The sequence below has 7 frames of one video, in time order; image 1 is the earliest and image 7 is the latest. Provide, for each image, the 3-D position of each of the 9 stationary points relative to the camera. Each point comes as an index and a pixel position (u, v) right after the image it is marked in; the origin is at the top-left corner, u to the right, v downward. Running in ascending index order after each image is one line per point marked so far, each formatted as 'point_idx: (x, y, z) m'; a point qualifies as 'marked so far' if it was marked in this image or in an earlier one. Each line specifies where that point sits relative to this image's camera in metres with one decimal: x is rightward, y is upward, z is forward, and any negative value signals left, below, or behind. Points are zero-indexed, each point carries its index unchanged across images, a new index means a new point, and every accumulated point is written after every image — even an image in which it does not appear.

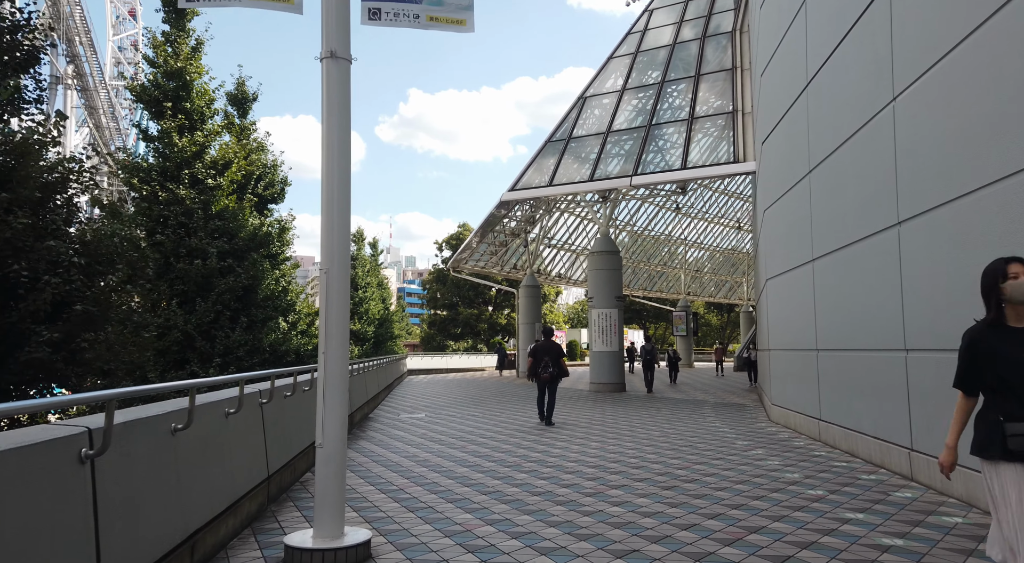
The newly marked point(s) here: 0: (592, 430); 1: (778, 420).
0: (+1.7, -3.0, +14.4) m
1: (+4.7, -2.4, +11.9) m
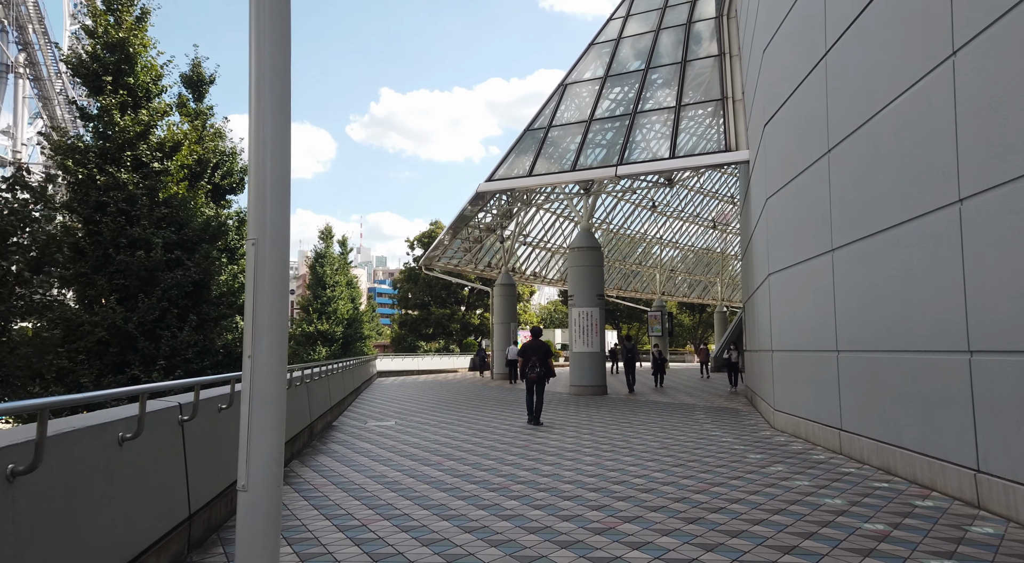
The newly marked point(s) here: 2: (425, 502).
0: (+1.3, -2.9, +13.3) m
1: (+4.4, -2.3, +11.0) m
2: (-0.9, -2.4, +7.4) m
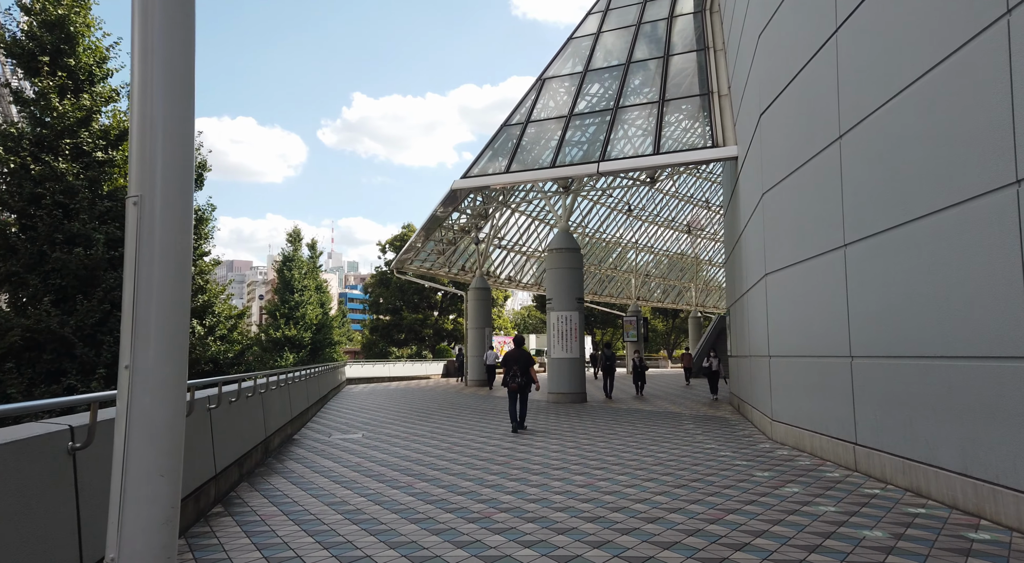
0: (+0.9, -2.9, +12.4) m
1: (+4.0, -2.3, +10.2) m
2: (-1.1, -2.4, +6.5) m
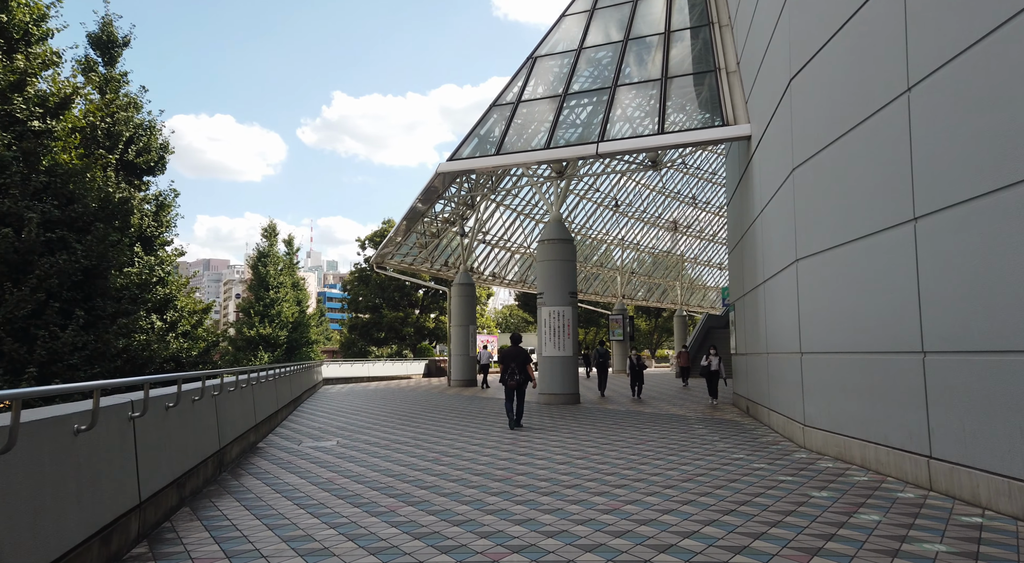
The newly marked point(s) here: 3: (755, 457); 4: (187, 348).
0: (+0.7, -2.8, +11.1) m
1: (+4.0, -2.2, +9.0) m
2: (-1.1, -2.2, +5.2) m
3: (+3.3, -2.4, +9.3) m
4: (-9.0, -1.8, +18.9) m
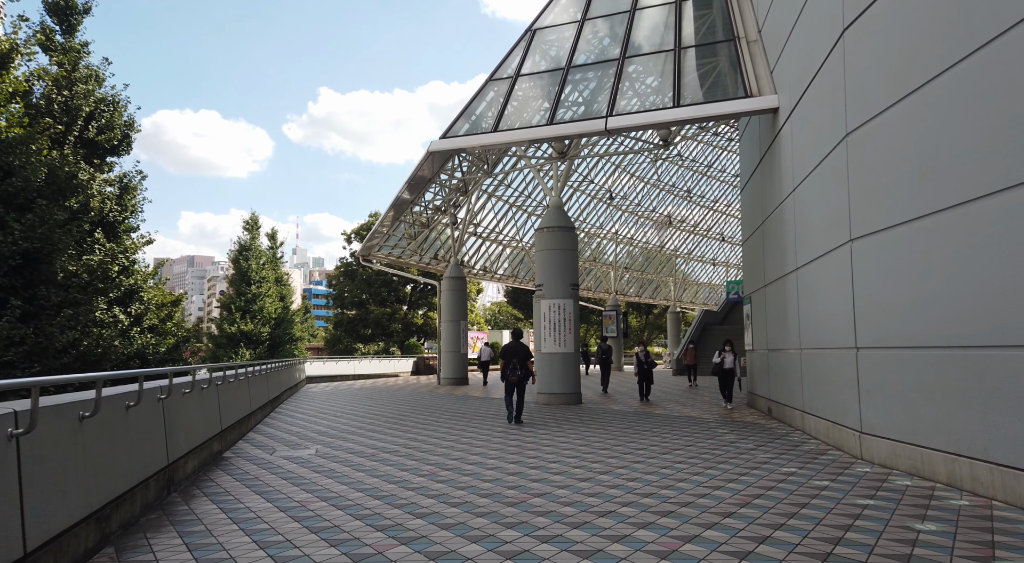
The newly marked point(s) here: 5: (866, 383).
0: (+0.8, -2.6, +9.8) m
1: (+4.1, -2.0, +7.8) m
2: (-0.9, -2.0, +3.8) m
3: (+3.3, -2.2, +8.1) m
4: (-9.1, -1.6, +17.4) m
5: (+4.0, -1.2, +8.0) m
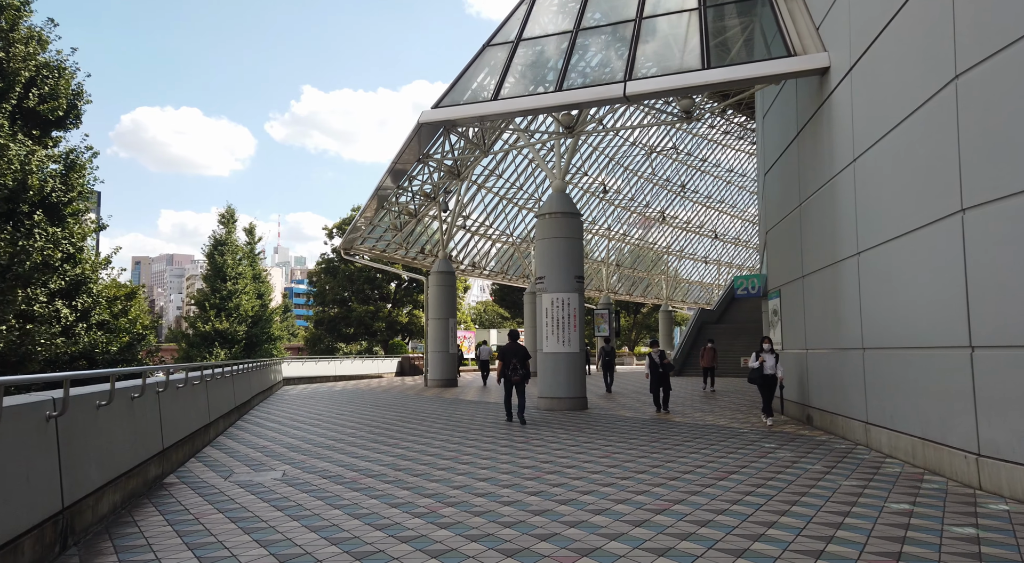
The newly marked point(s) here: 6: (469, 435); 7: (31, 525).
0: (+0.9, -2.4, +8.2) m
1: (+4.2, -1.8, +6.2) m
2: (-0.6, -1.8, +2.1) m
3: (+3.5, -2.0, +6.5) m
4: (-9.2, -1.4, +15.5) m
5: (+4.2, -1.0, +6.4) m
6: (-0.7, -2.7, +11.4) m
7: (-3.0, -1.5, +4.3) m
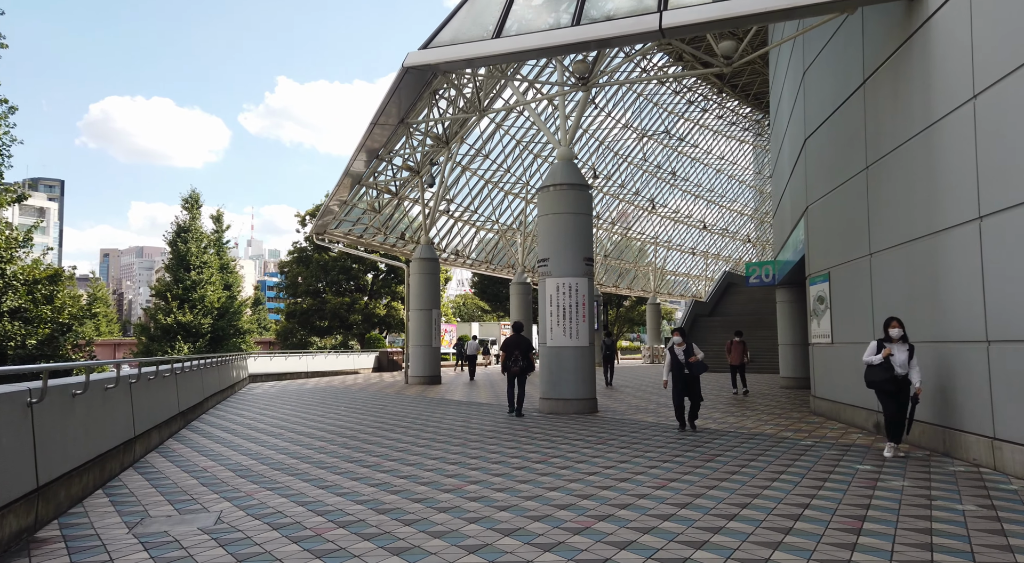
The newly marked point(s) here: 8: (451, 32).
0: (+1.1, -2.1, +6.0) m
1: (+4.5, -1.6, +4.2) m
2: (-0.2, -1.6, 0.0) m
3: (+3.8, -1.8, +4.4) m
4: (-9.2, -1.0, +13.0) m
5: (+4.5, -0.8, +4.4) m
6: (-0.7, -2.4, +9.2) m
7: (-2.7, -1.3, +2.1) m
8: (-1.3, +4.3, +12.8) m
